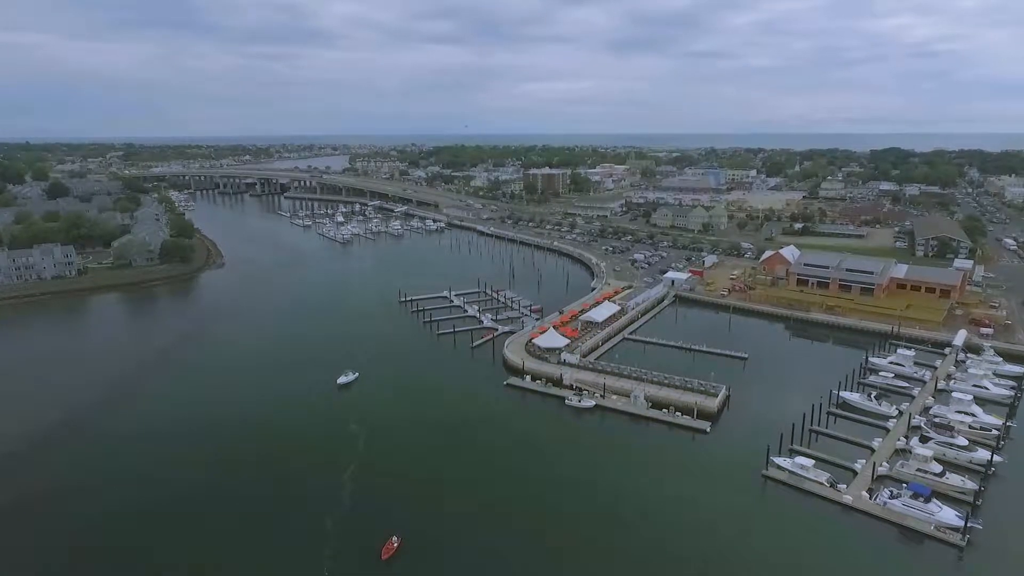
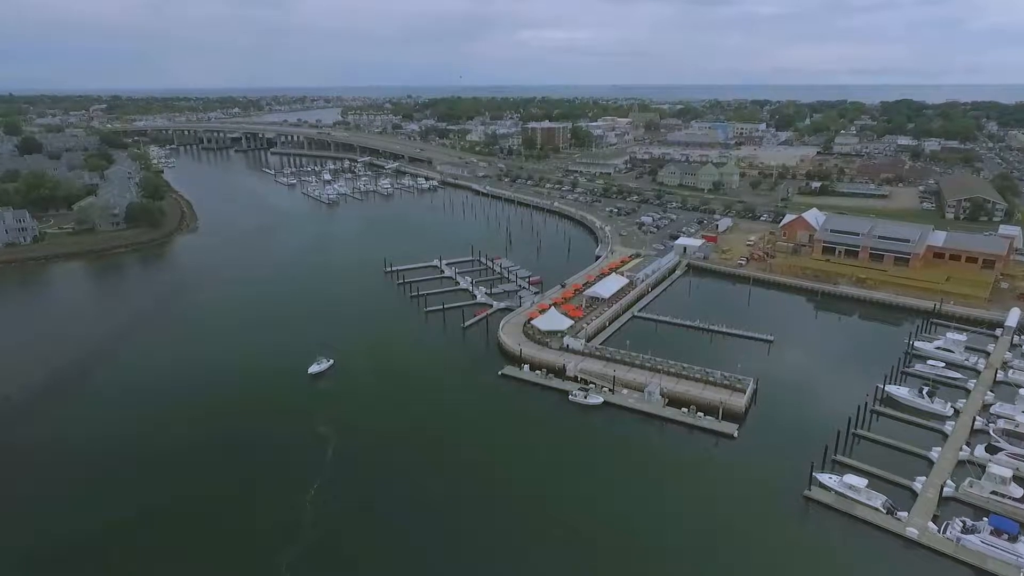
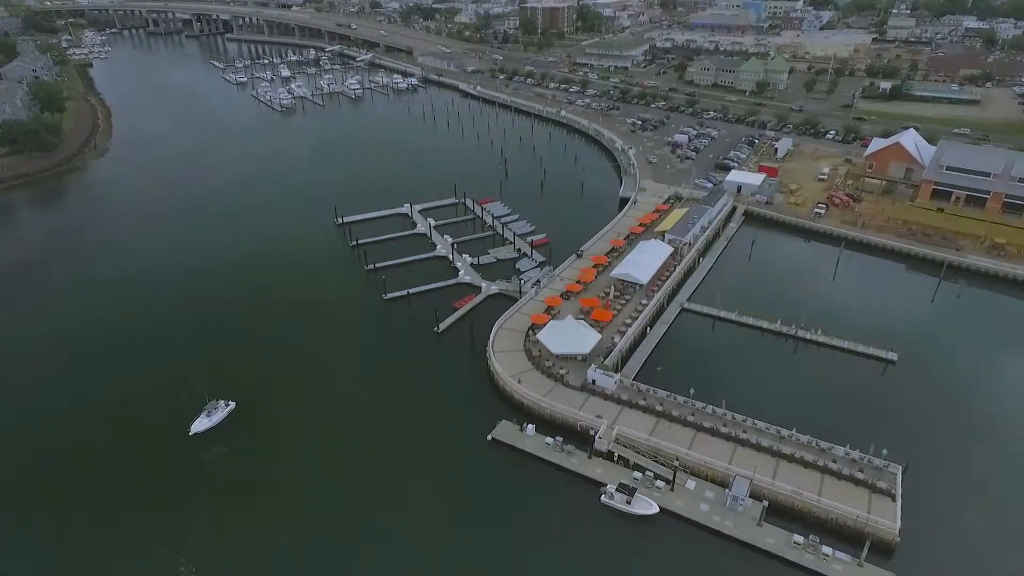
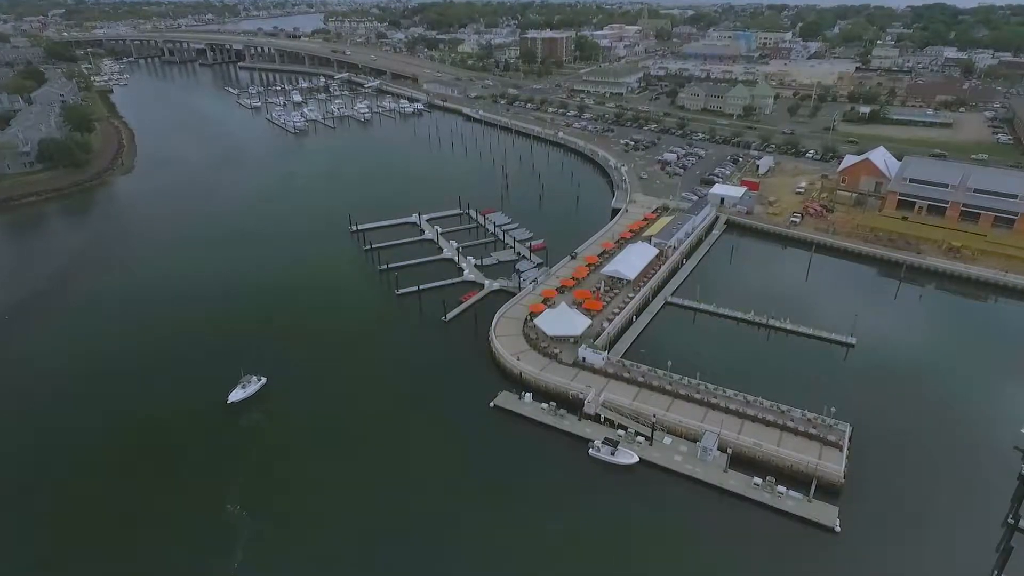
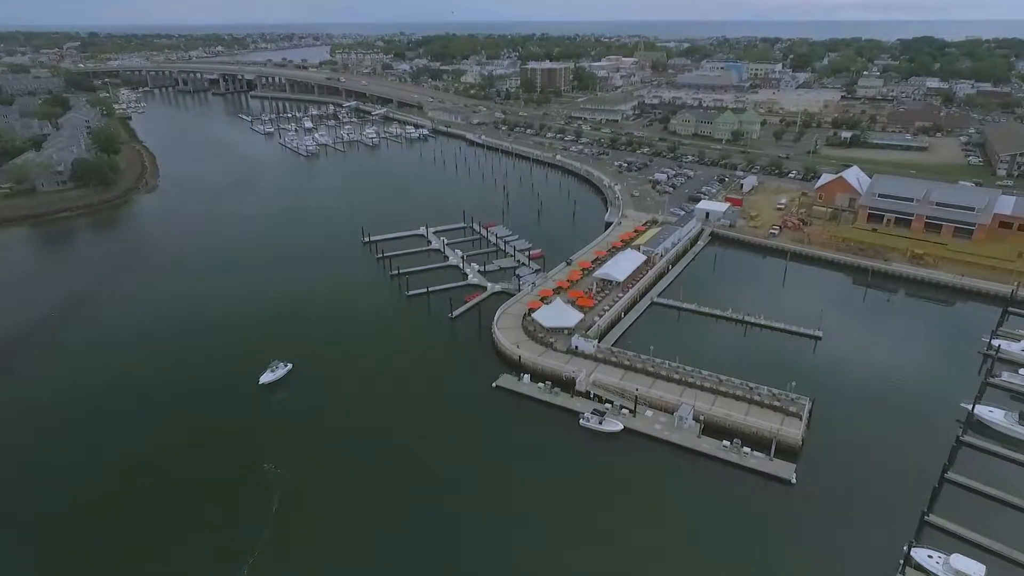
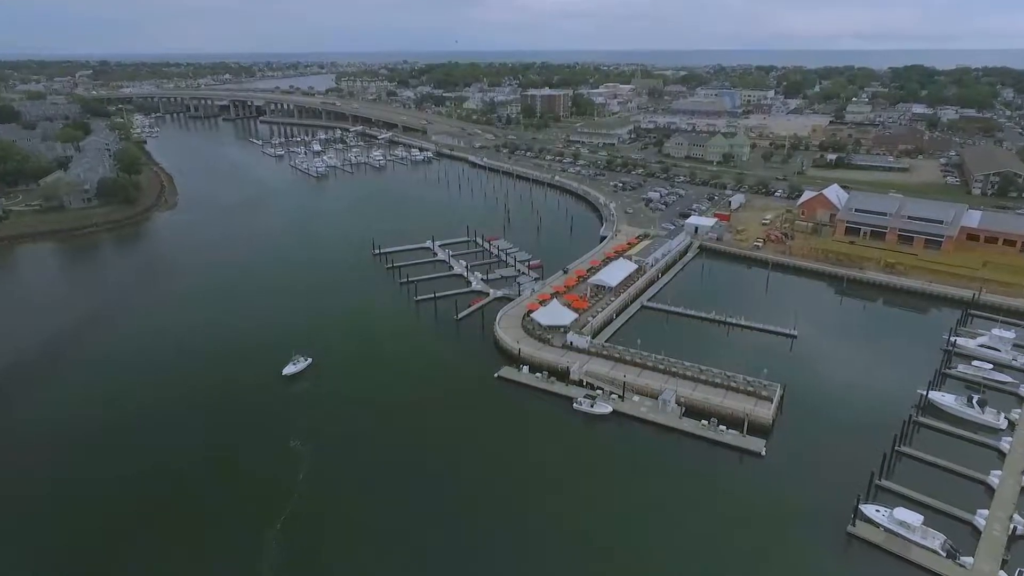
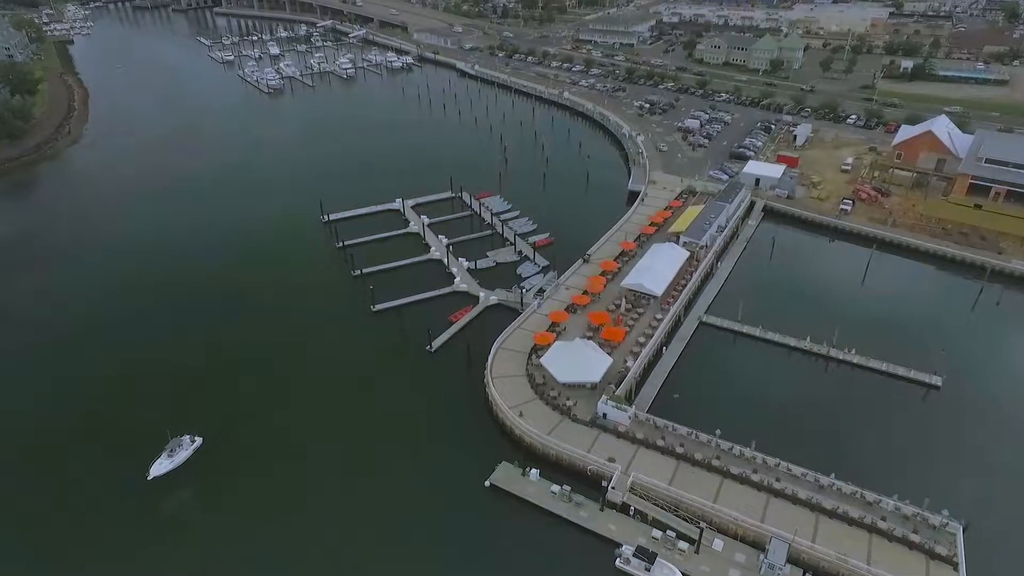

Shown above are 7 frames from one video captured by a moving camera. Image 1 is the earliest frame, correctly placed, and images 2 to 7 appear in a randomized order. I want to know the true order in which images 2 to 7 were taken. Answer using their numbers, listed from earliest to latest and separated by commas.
2, 6, 5, 4, 3, 7
